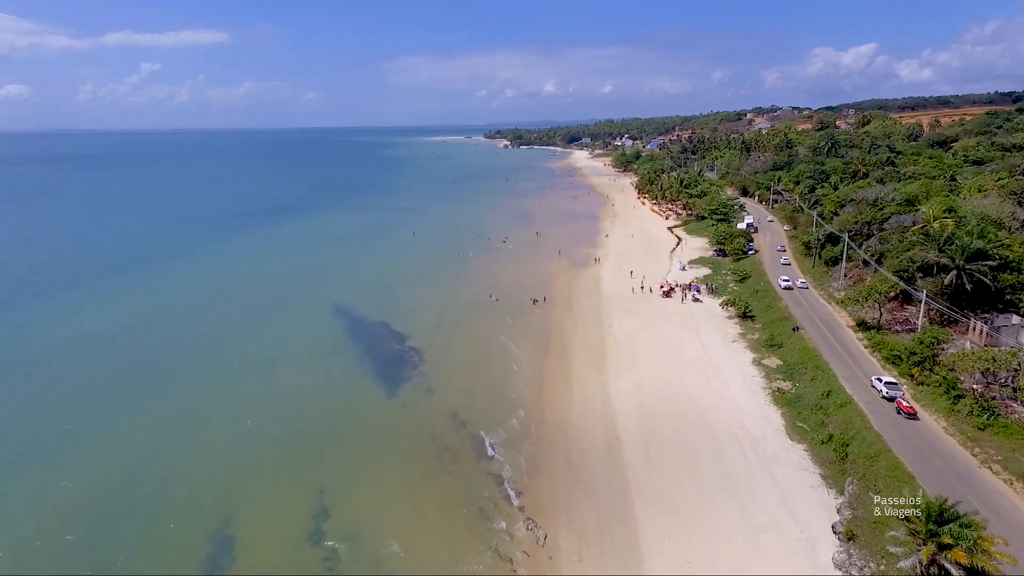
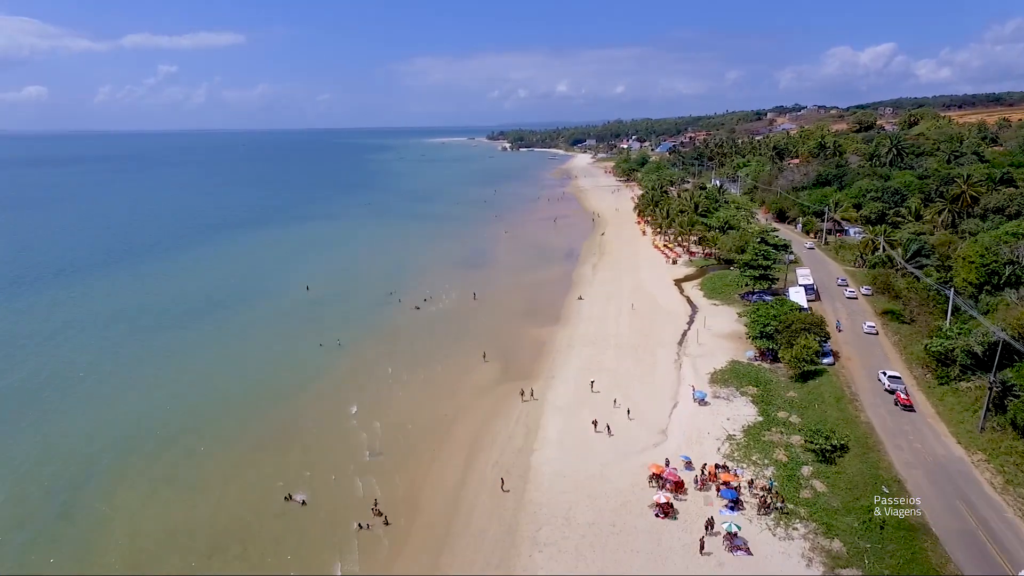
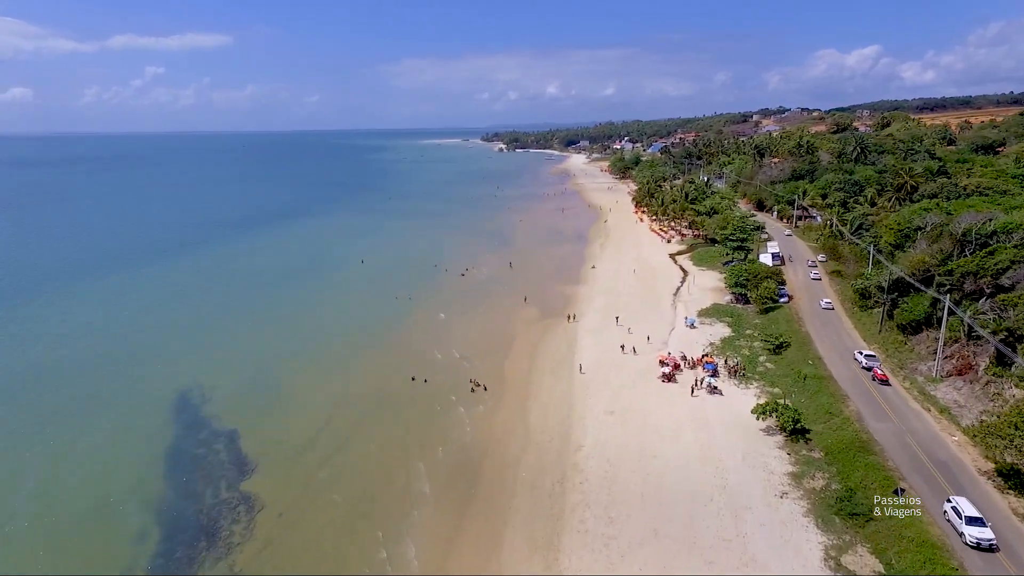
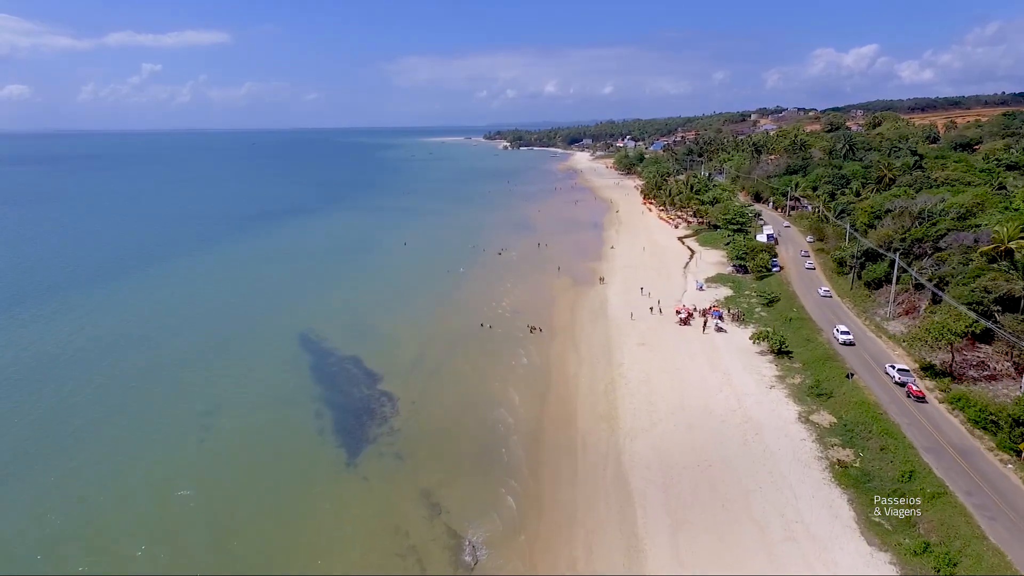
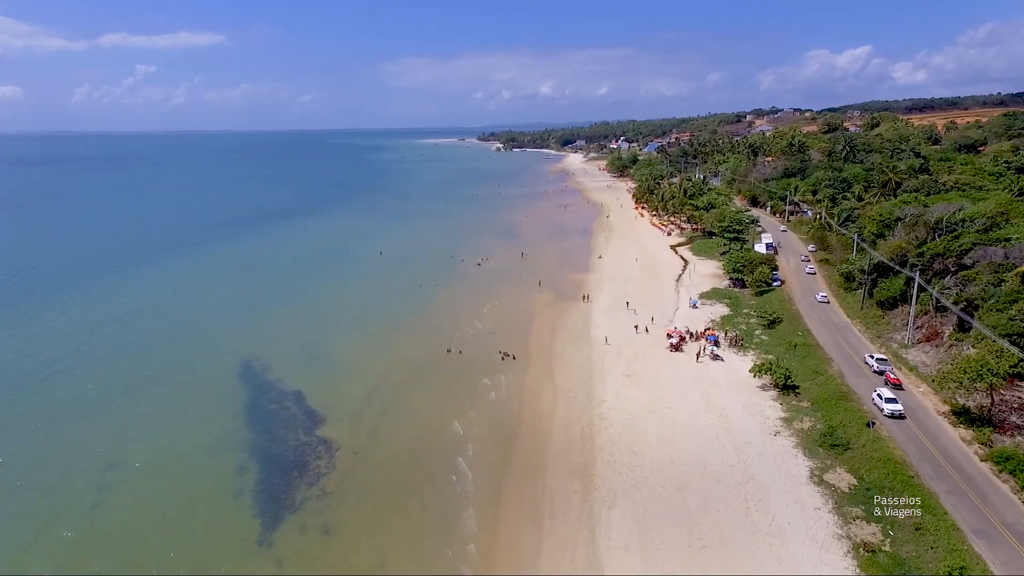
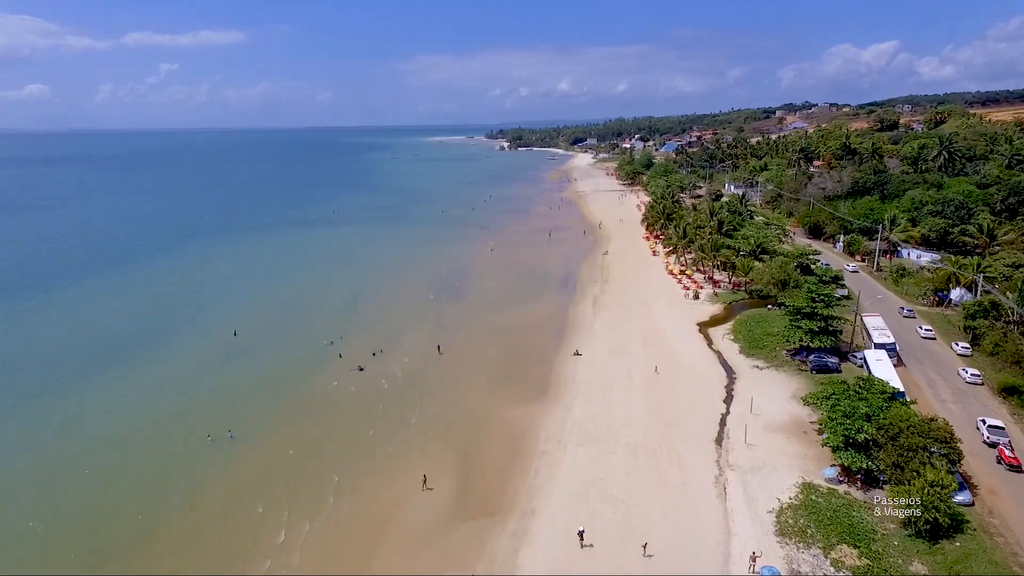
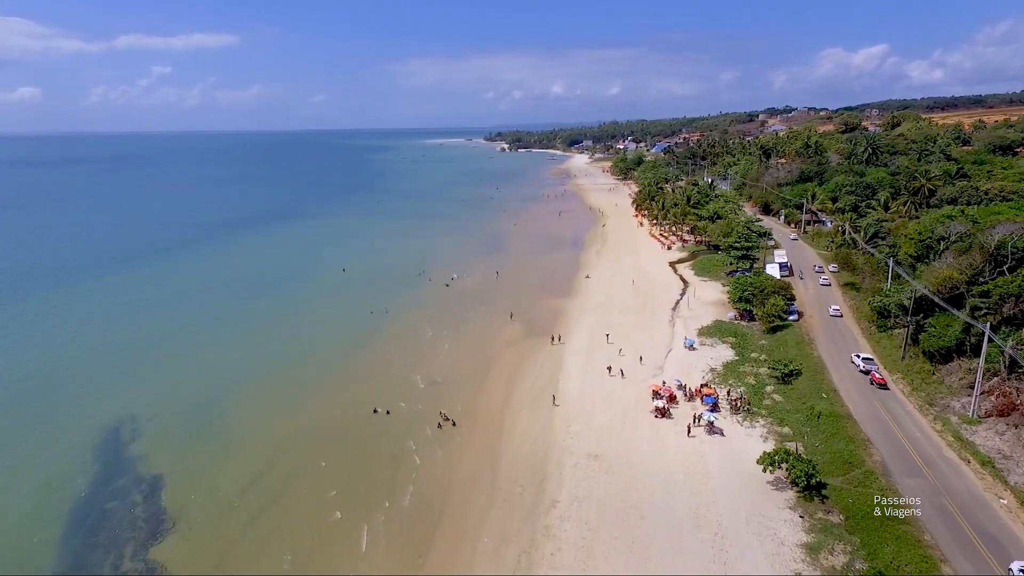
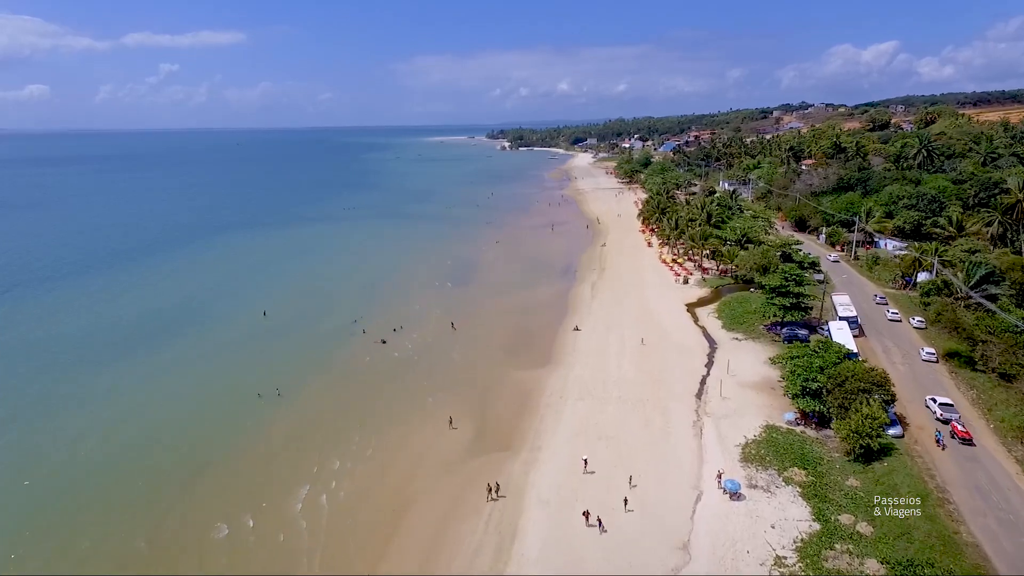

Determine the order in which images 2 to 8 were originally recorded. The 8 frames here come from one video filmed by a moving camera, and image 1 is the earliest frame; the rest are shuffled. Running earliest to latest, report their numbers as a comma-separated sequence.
4, 5, 3, 7, 2, 8, 6
